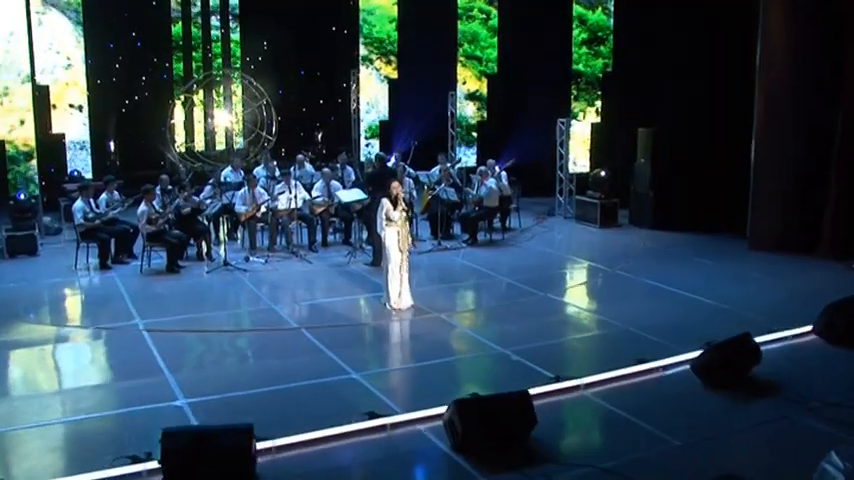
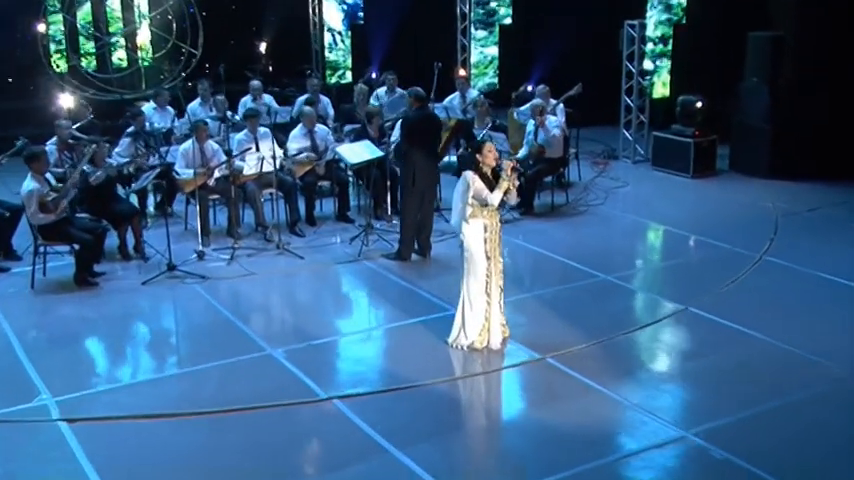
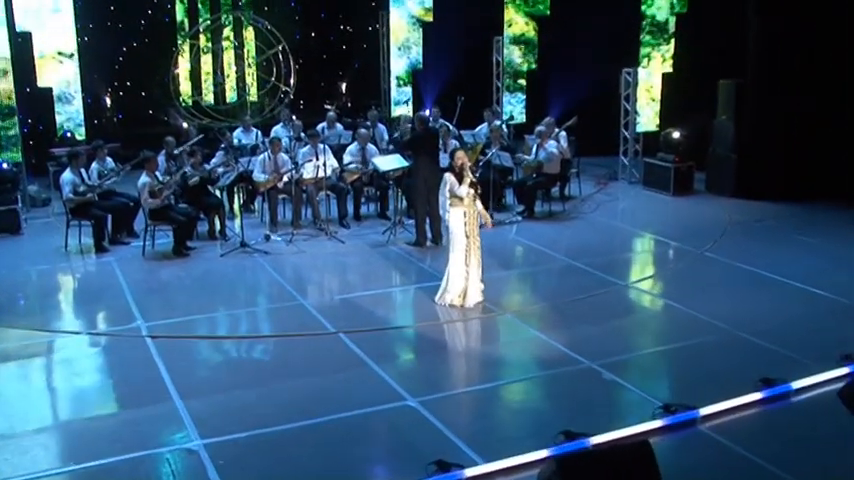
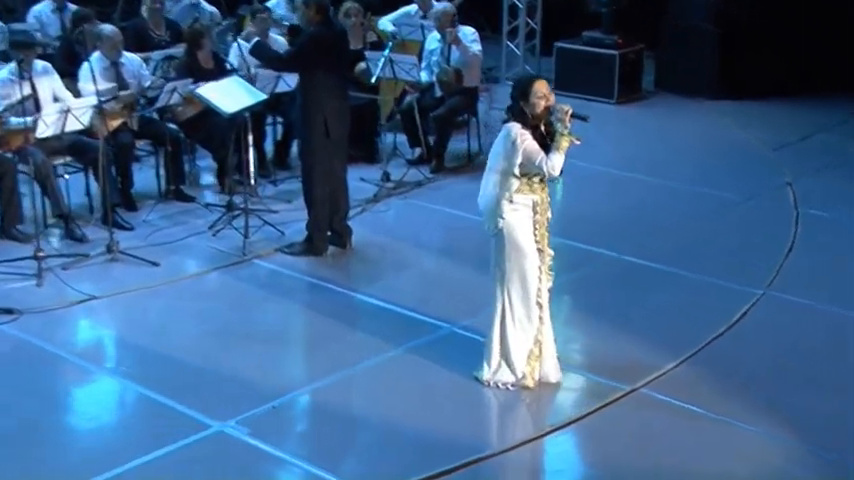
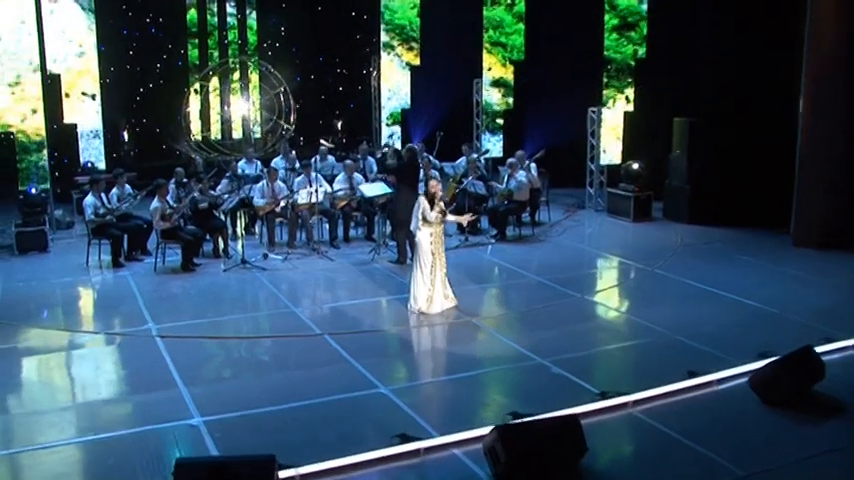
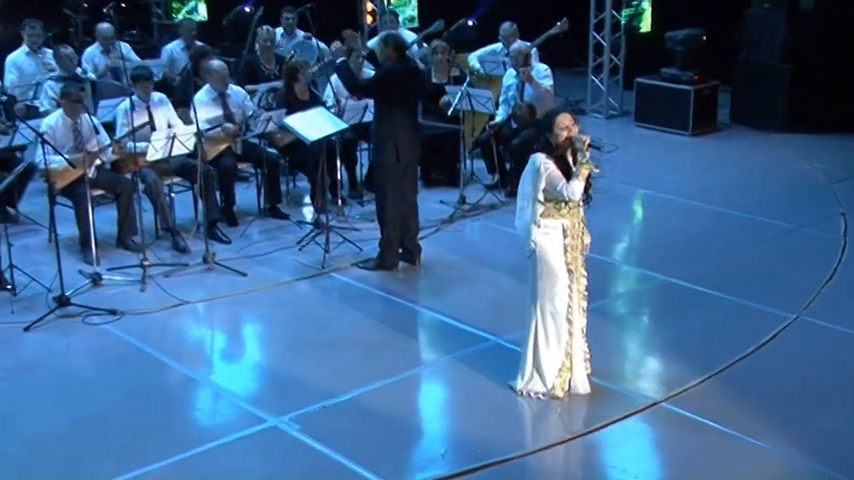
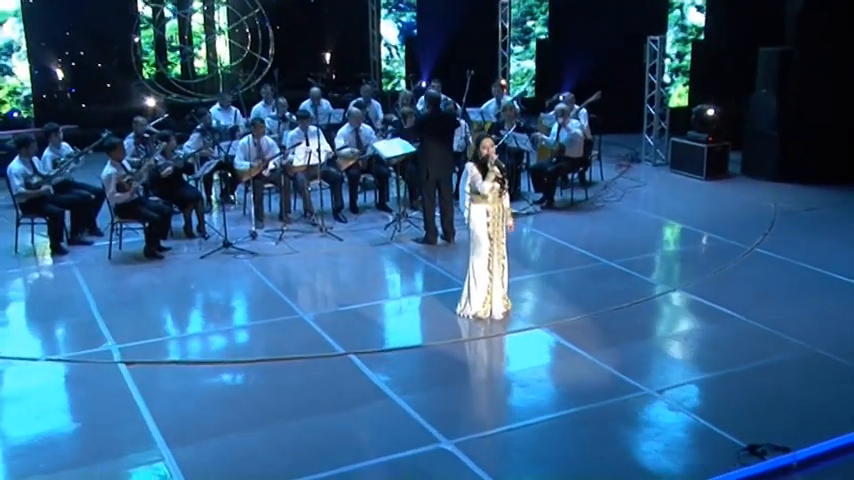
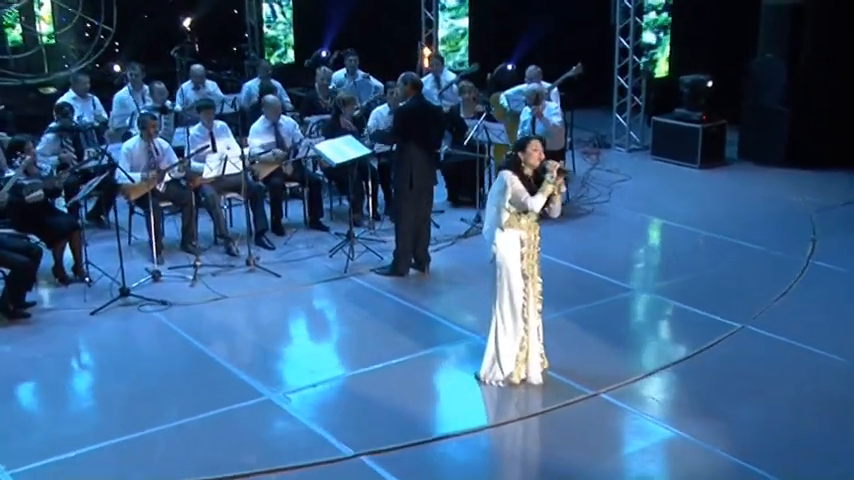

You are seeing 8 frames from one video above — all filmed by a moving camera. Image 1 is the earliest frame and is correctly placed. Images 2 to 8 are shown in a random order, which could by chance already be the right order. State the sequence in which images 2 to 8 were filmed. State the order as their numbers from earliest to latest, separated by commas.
5, 3, 7, 2, 8, 6, 4
